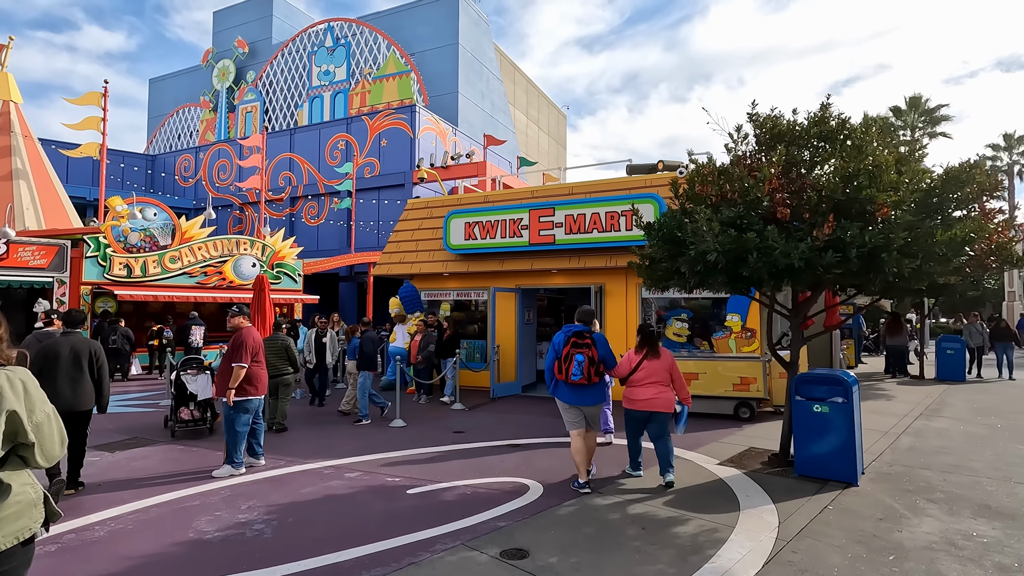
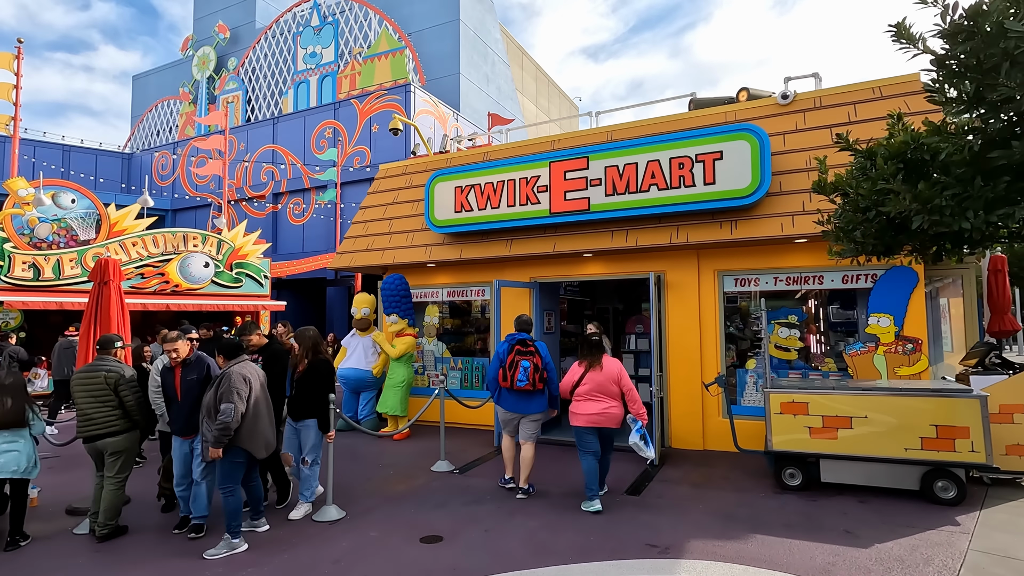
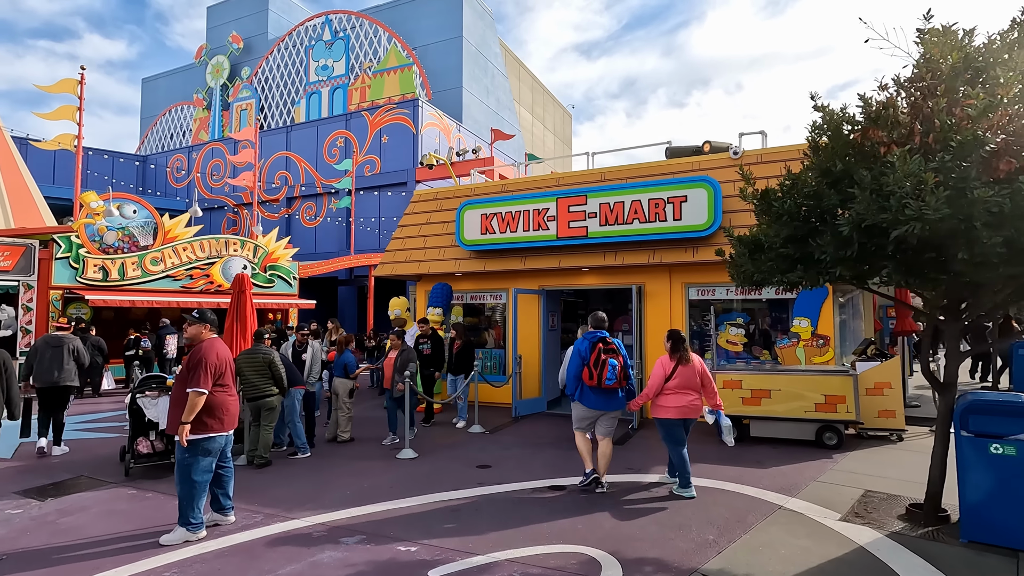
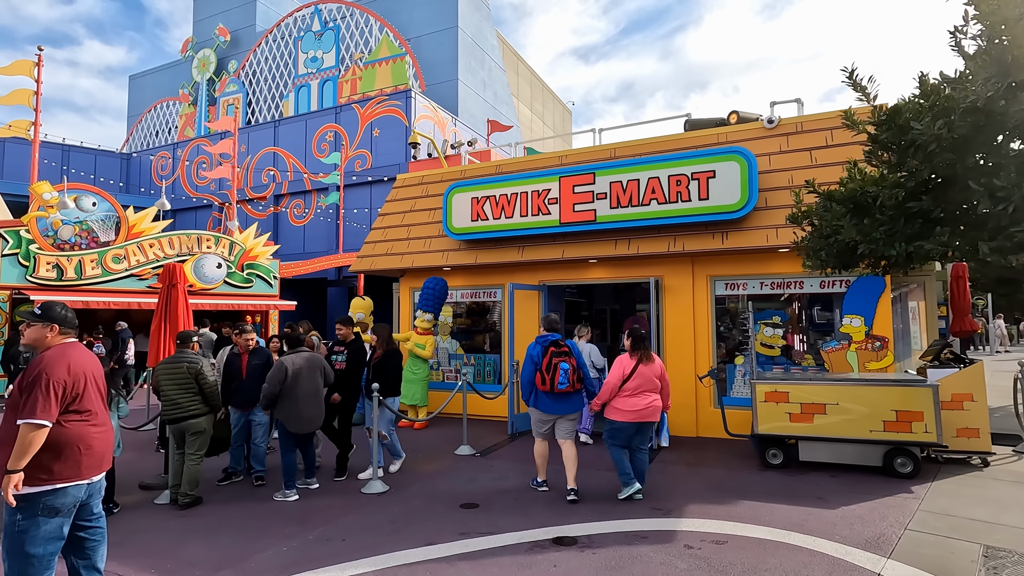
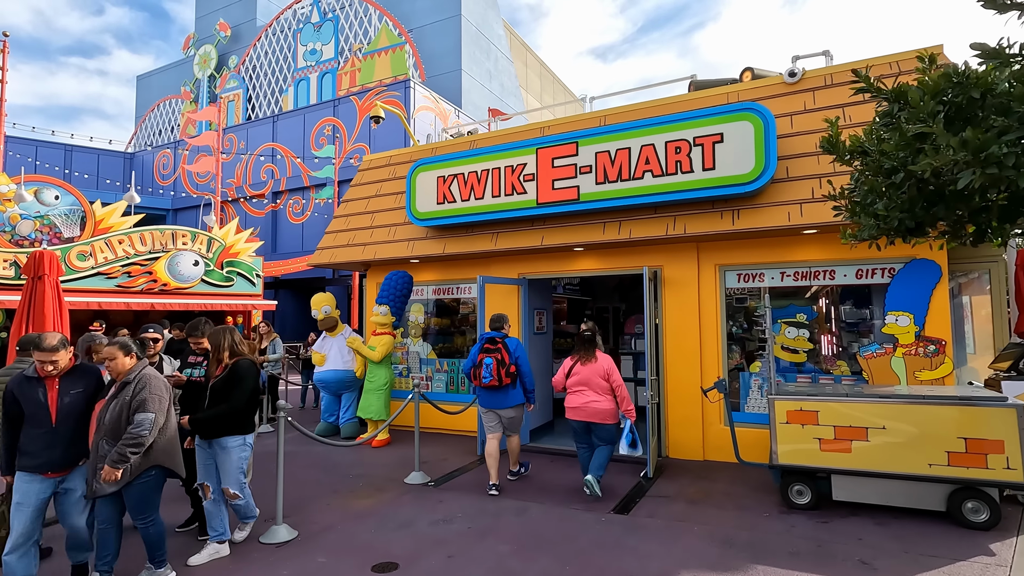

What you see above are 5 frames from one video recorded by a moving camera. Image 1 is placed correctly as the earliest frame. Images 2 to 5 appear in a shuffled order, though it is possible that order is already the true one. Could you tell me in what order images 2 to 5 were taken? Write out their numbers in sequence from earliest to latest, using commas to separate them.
3, 4, 2, 5
